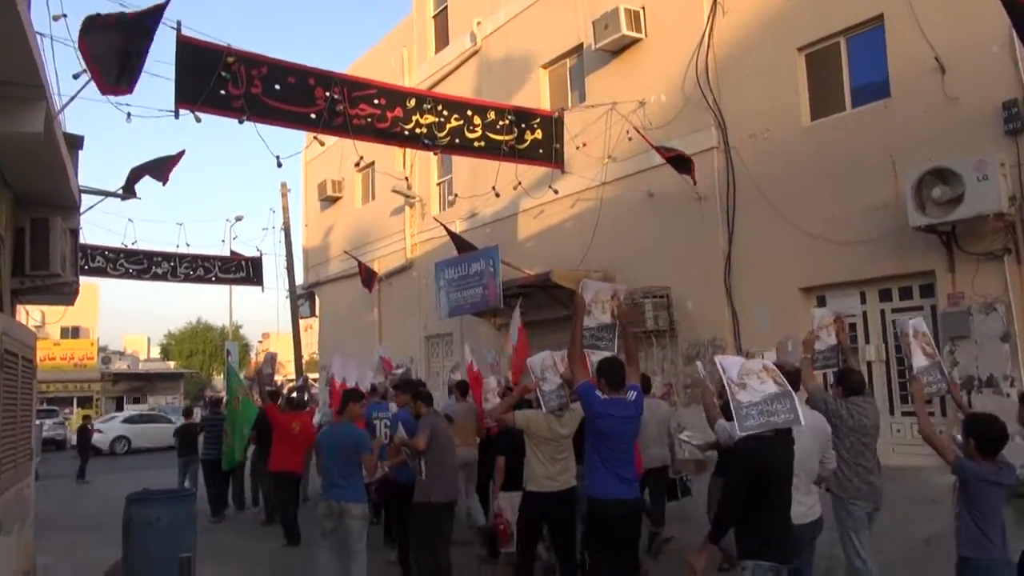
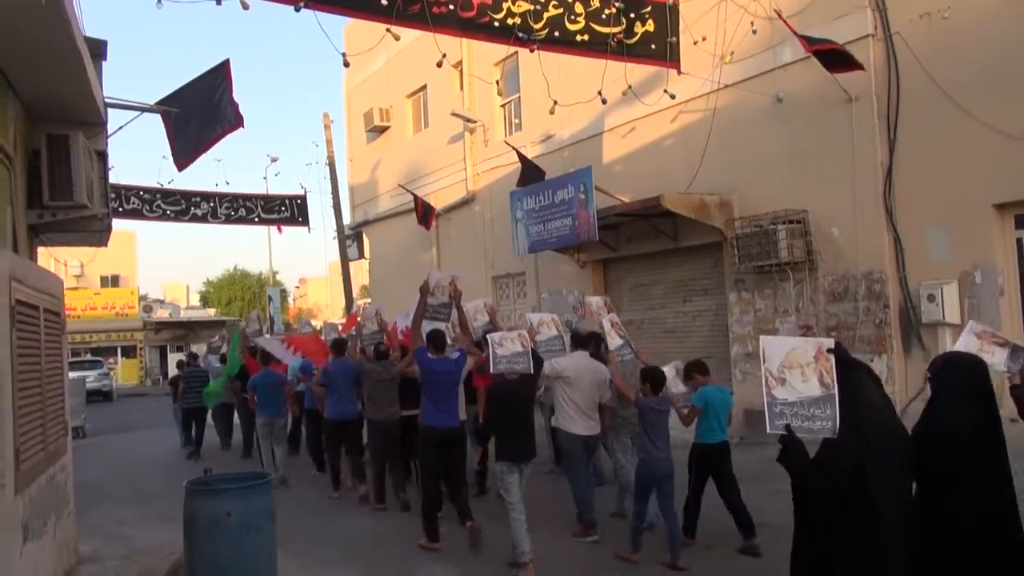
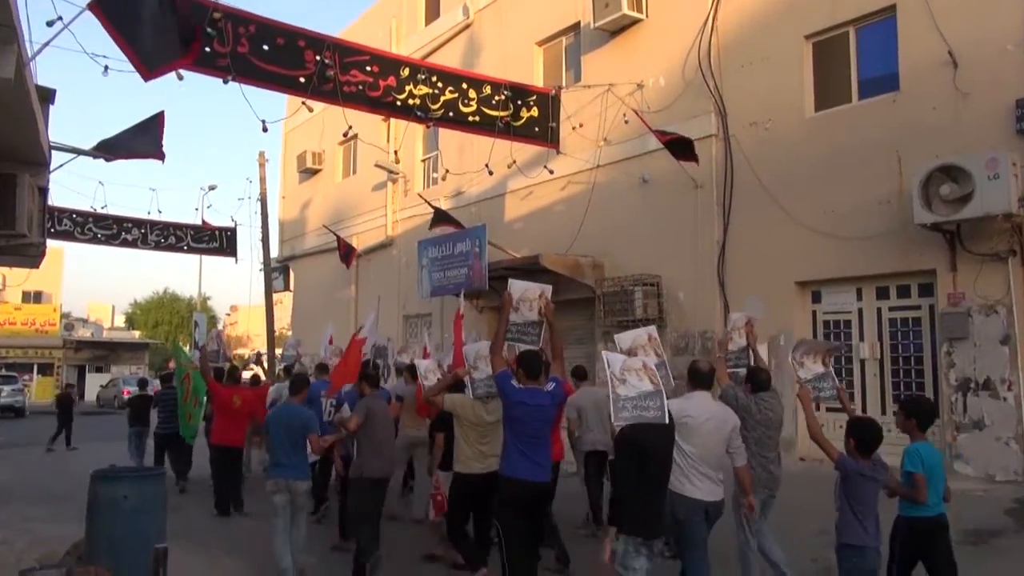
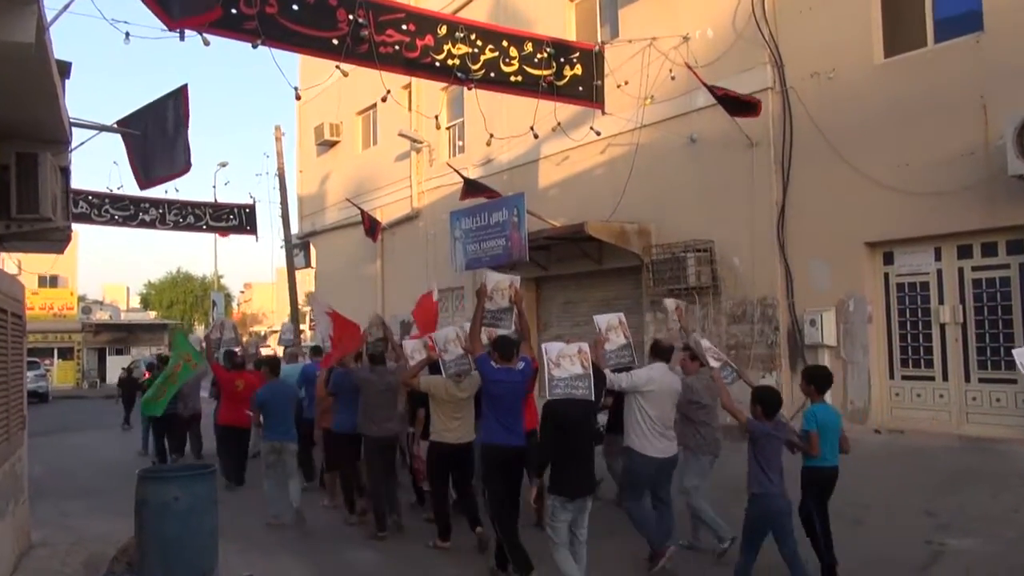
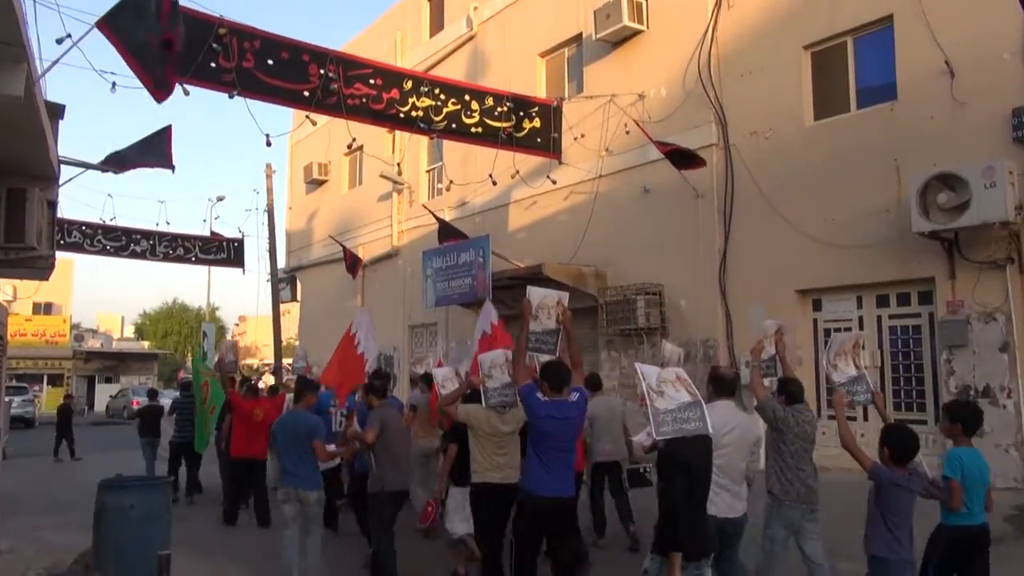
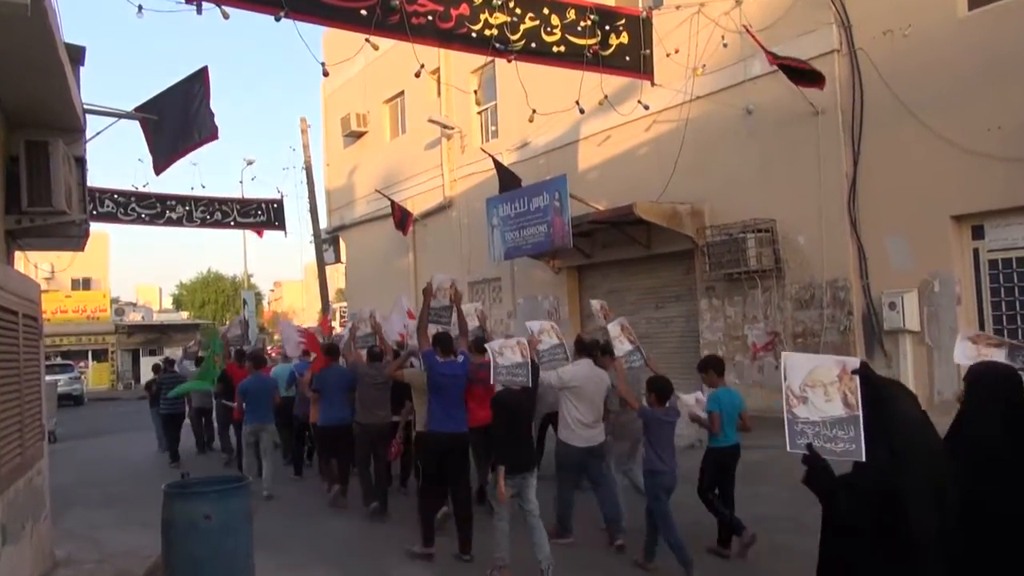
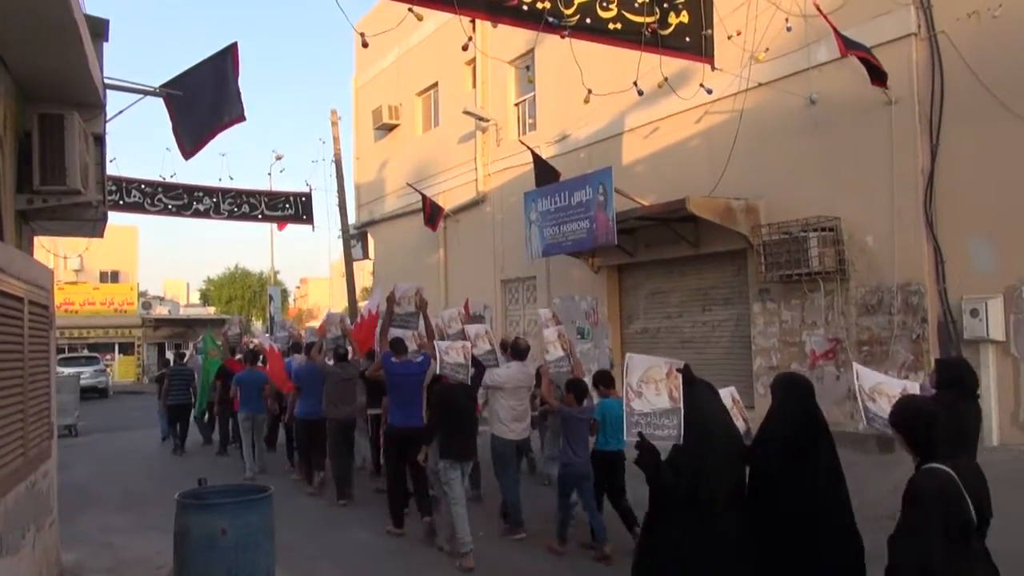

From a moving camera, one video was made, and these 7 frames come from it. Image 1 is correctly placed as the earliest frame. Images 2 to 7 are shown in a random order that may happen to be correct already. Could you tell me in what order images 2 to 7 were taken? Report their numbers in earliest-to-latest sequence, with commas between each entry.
5, 3, 4, 6, 2, 7
